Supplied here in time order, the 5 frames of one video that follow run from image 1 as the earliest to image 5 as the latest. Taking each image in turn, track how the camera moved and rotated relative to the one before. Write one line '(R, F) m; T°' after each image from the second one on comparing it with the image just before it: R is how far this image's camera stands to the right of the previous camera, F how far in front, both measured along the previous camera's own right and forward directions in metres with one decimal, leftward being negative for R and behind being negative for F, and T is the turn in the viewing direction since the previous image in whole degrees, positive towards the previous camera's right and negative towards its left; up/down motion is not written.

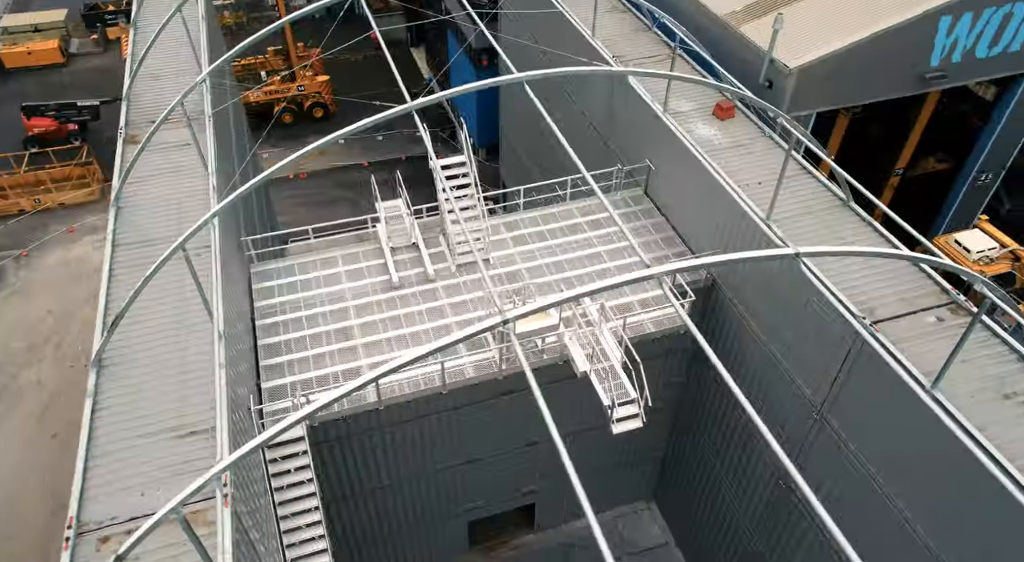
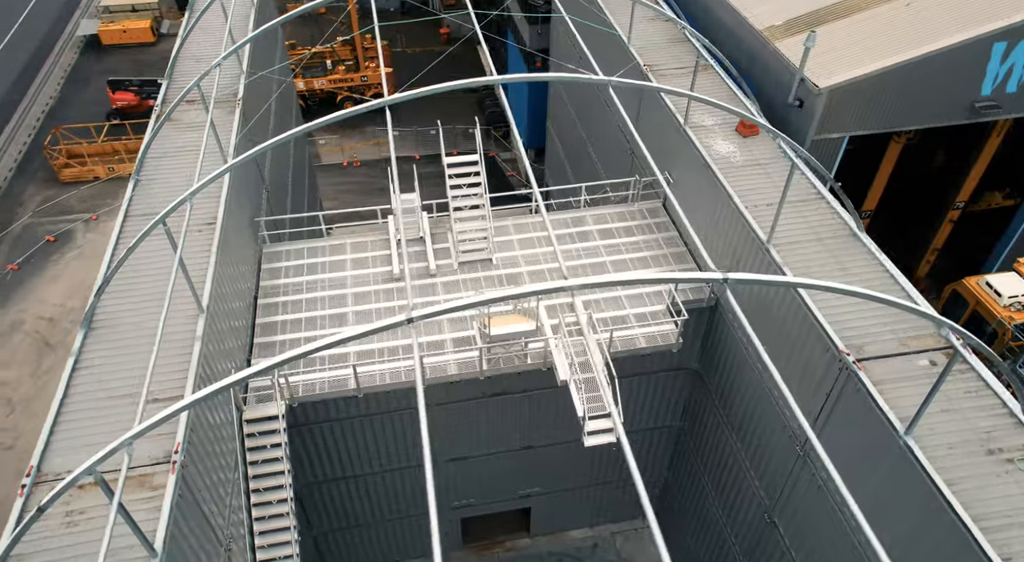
(+1.5, +0.1) m; -6°
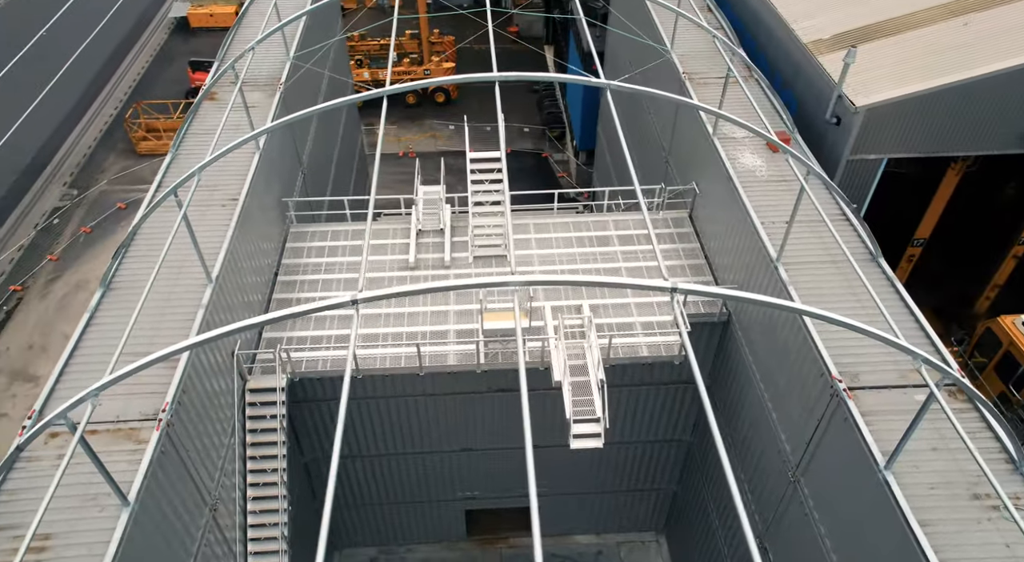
(+1.1, 0.0) m; -6°
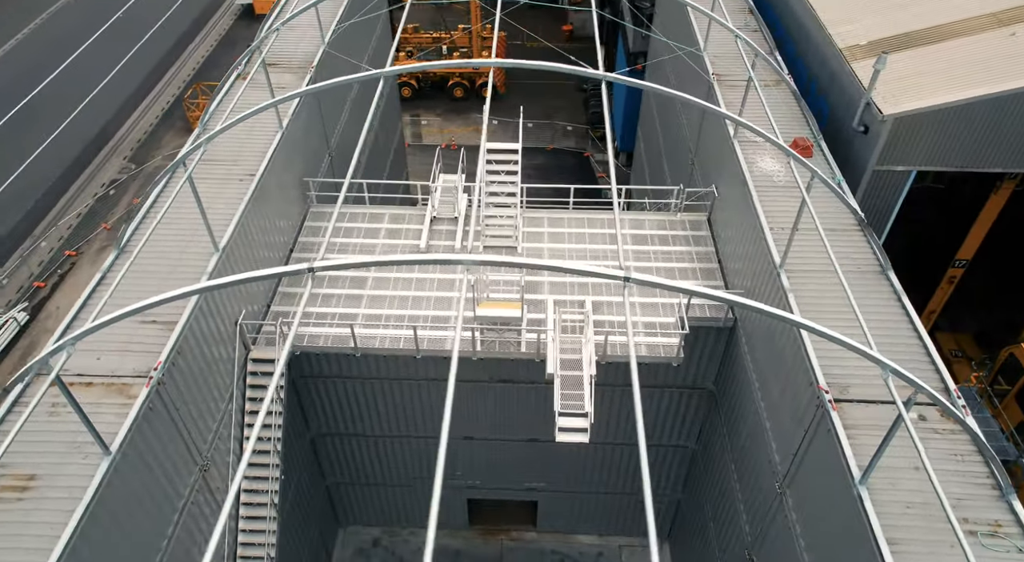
(+1.0, 0.0) m; -5°
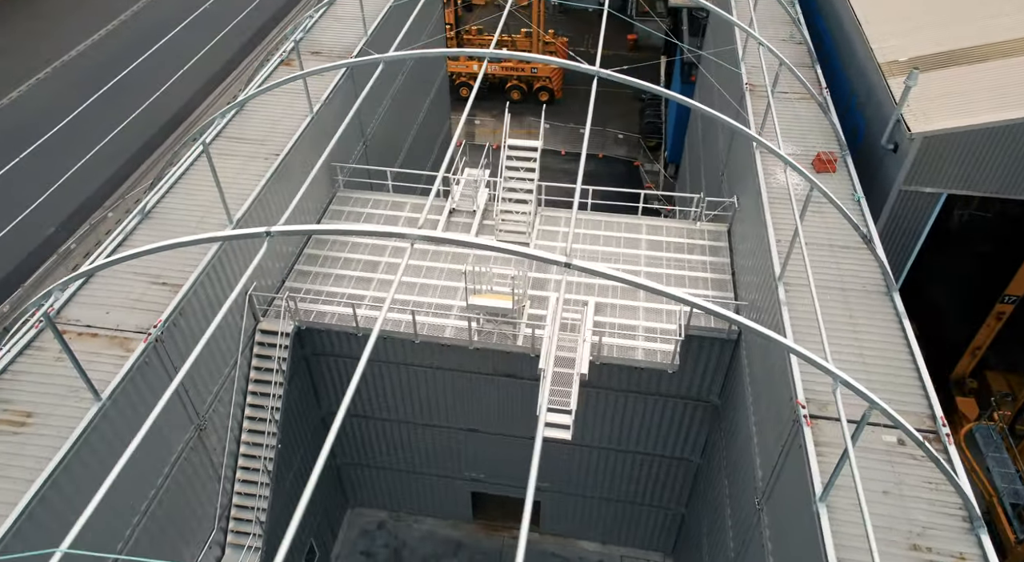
(+1.2, -0.1) m; -6°
